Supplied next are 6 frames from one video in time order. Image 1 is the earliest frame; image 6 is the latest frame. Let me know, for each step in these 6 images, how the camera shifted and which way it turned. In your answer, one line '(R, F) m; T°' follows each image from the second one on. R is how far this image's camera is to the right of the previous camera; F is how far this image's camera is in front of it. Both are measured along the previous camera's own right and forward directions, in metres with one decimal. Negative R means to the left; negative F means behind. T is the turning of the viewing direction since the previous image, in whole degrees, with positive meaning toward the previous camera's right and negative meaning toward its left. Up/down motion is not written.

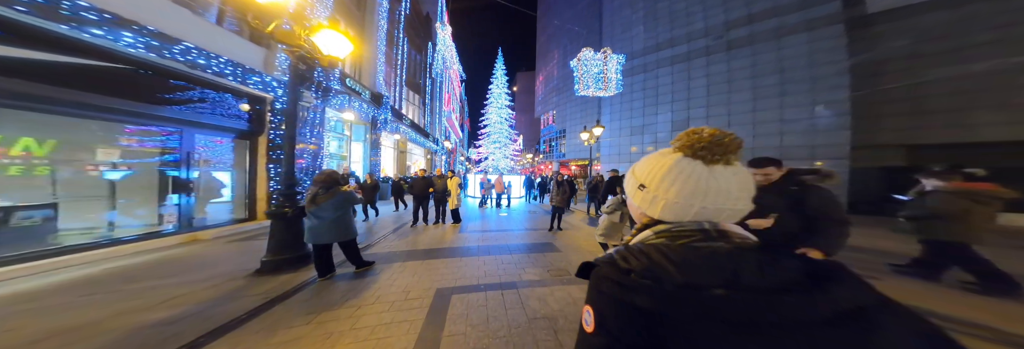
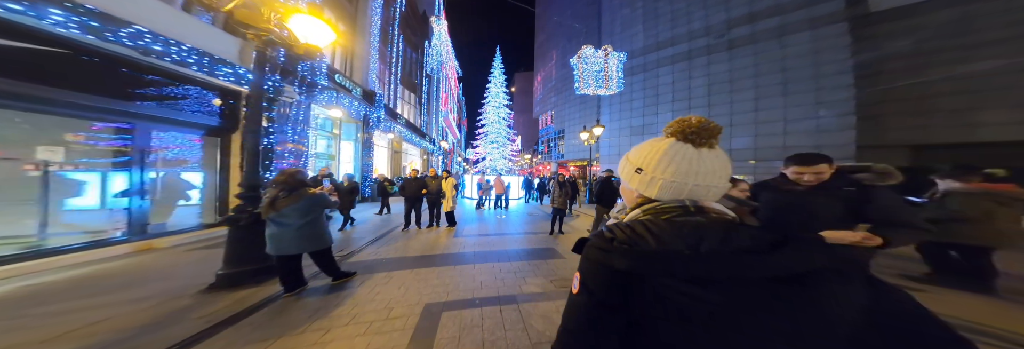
(0.0, +0.5) m; +1°
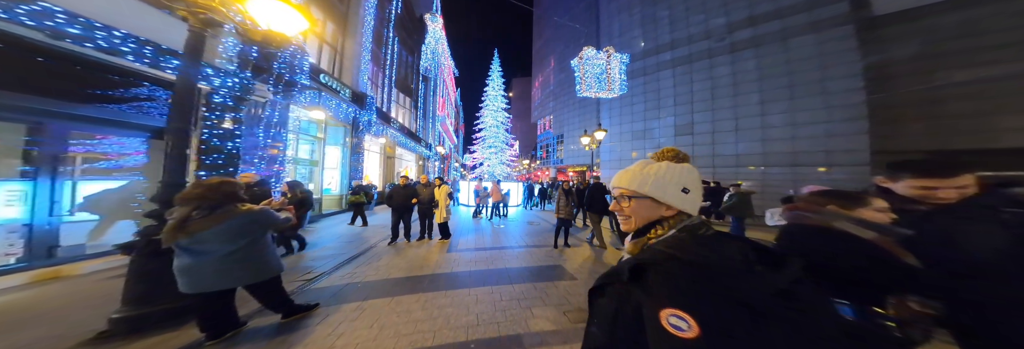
(-0.1, +0.7) m; +1°
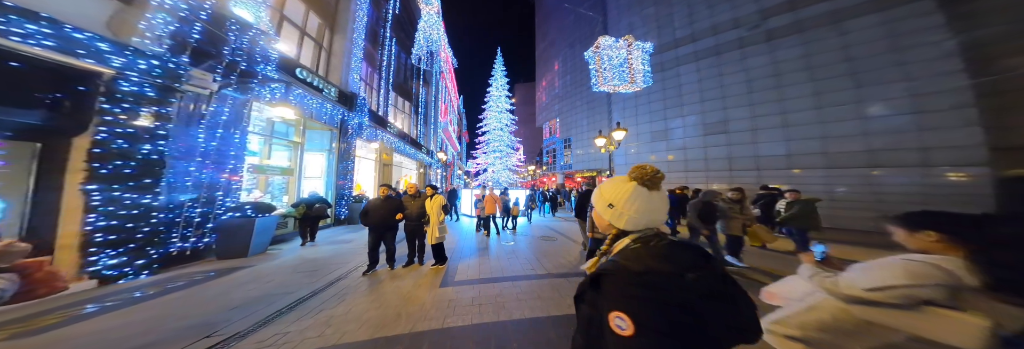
(-0.2, +1.5) m; -1°
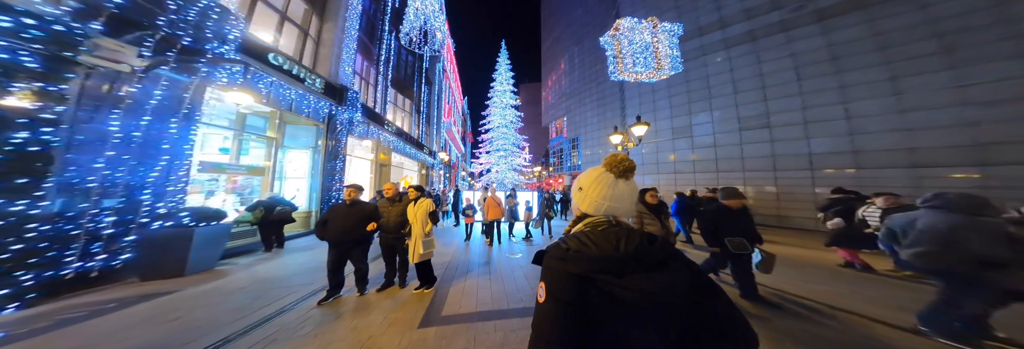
(0.0, +1.3) m; -2°
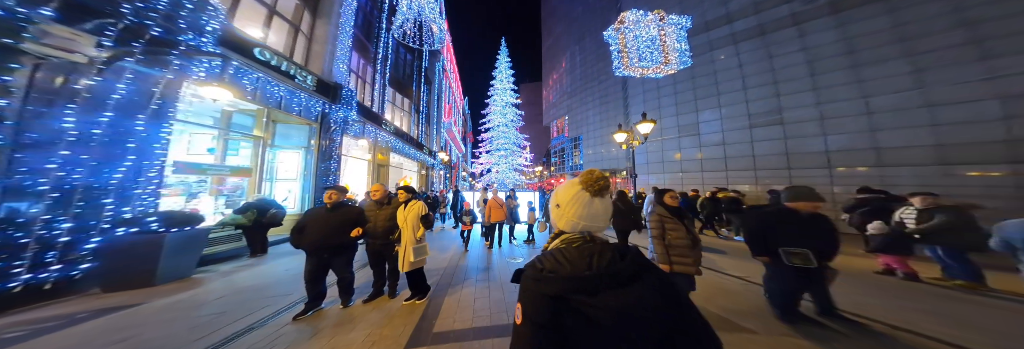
(+0.1, +0.4) m; 0°
